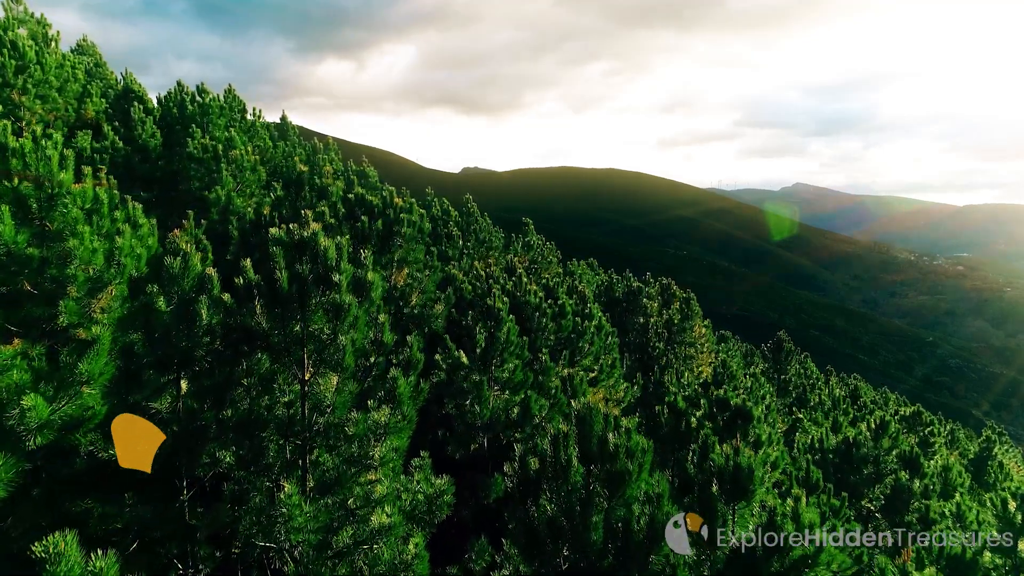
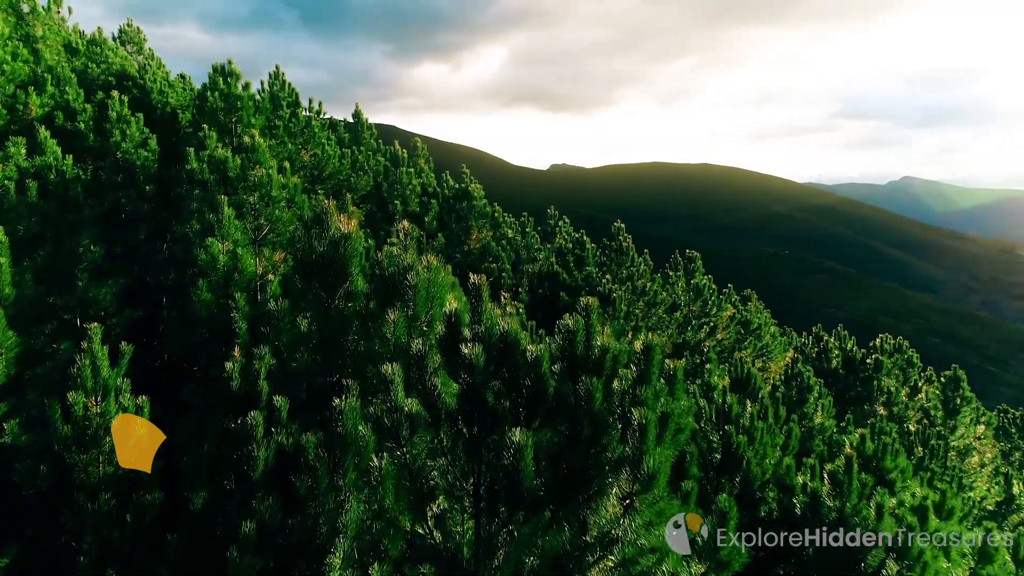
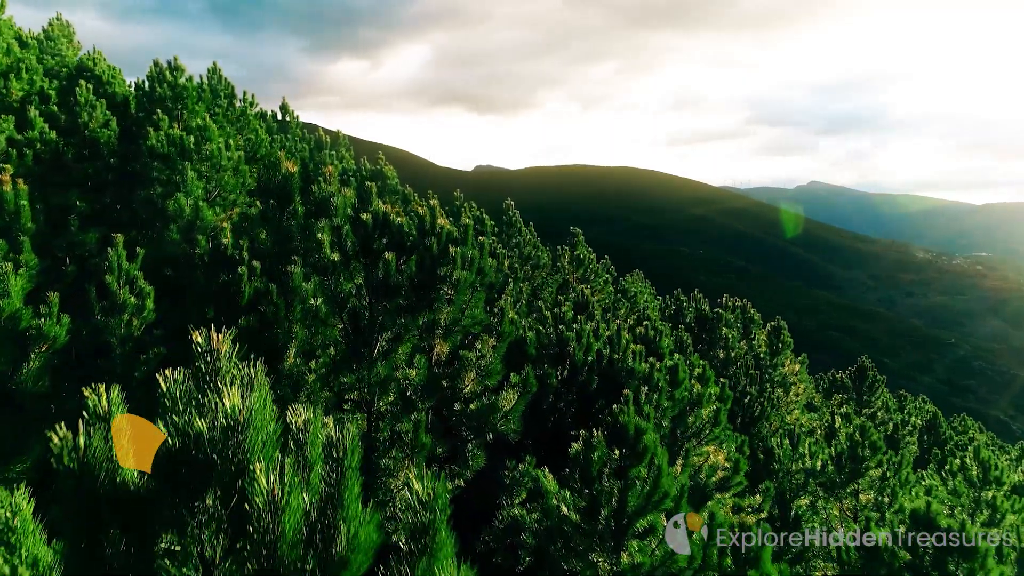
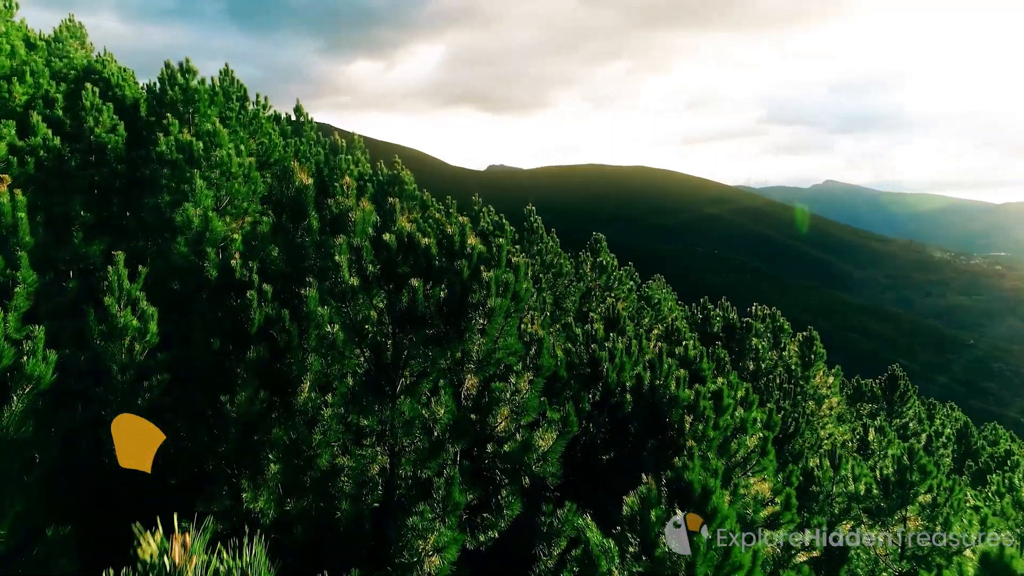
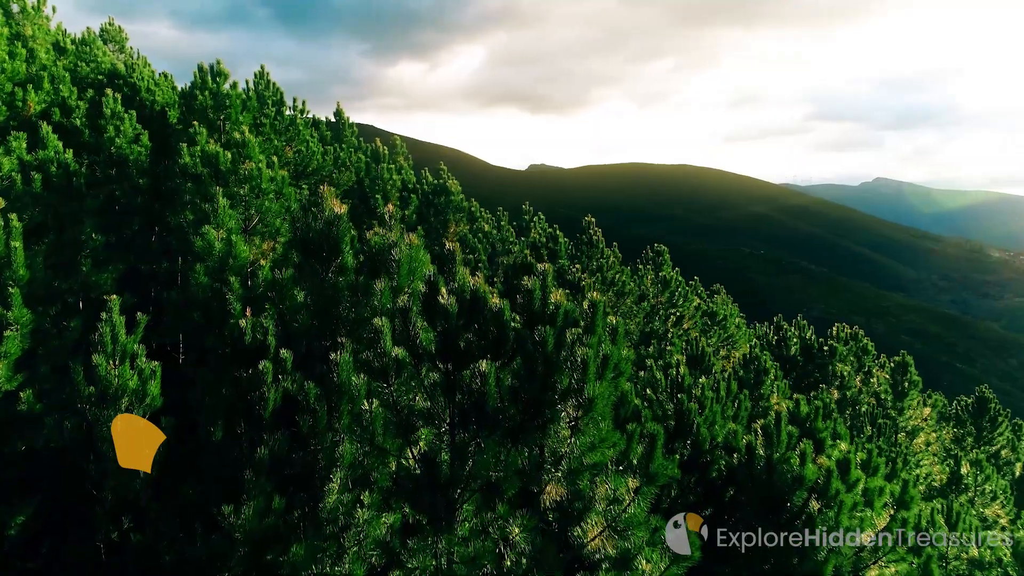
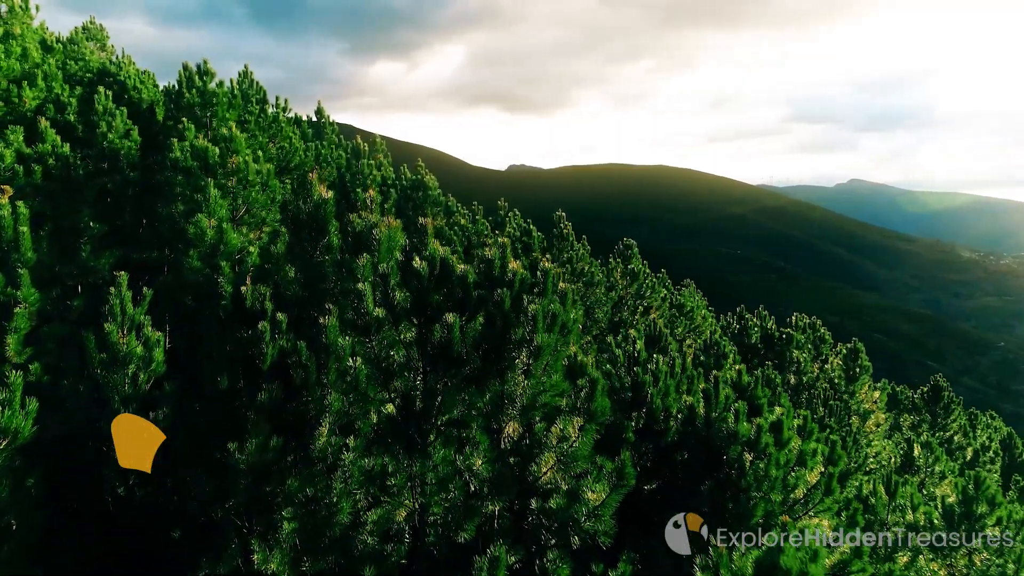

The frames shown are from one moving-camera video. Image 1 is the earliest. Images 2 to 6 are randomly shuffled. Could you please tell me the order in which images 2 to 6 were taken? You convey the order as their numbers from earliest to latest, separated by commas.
3, 4, 6, 5, 2
